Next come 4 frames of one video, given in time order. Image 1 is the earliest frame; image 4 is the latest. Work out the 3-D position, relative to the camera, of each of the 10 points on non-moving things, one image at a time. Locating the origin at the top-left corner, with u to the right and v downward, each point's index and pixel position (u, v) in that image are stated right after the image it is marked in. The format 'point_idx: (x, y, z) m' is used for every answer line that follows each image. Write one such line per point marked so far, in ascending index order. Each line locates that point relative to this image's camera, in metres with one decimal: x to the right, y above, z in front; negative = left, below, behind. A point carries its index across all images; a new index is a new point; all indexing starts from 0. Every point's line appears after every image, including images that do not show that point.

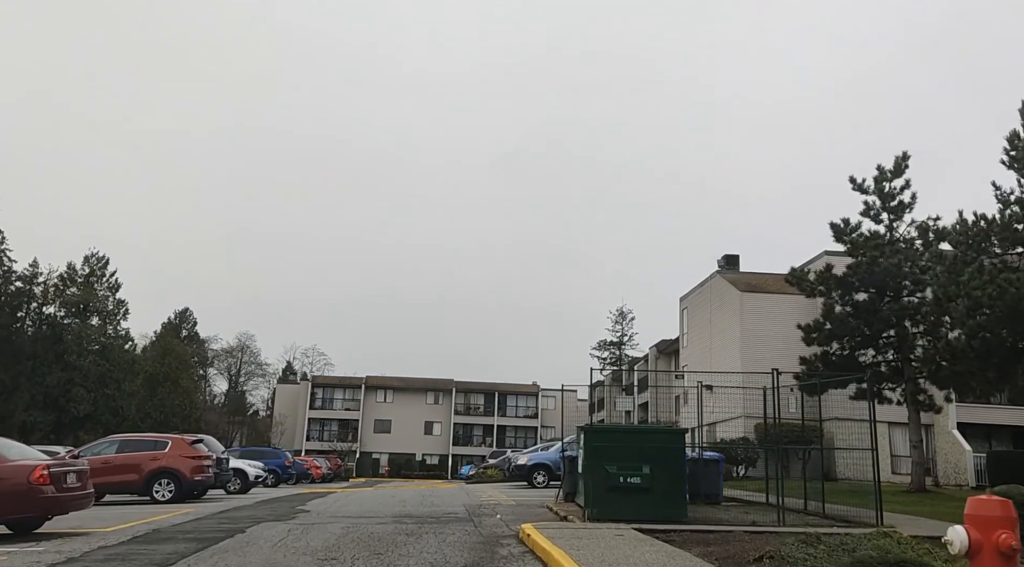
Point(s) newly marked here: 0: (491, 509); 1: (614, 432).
0: (-0.4, -4.8, +17.8) m
1: (+1.7, -2.5, +14.4) m
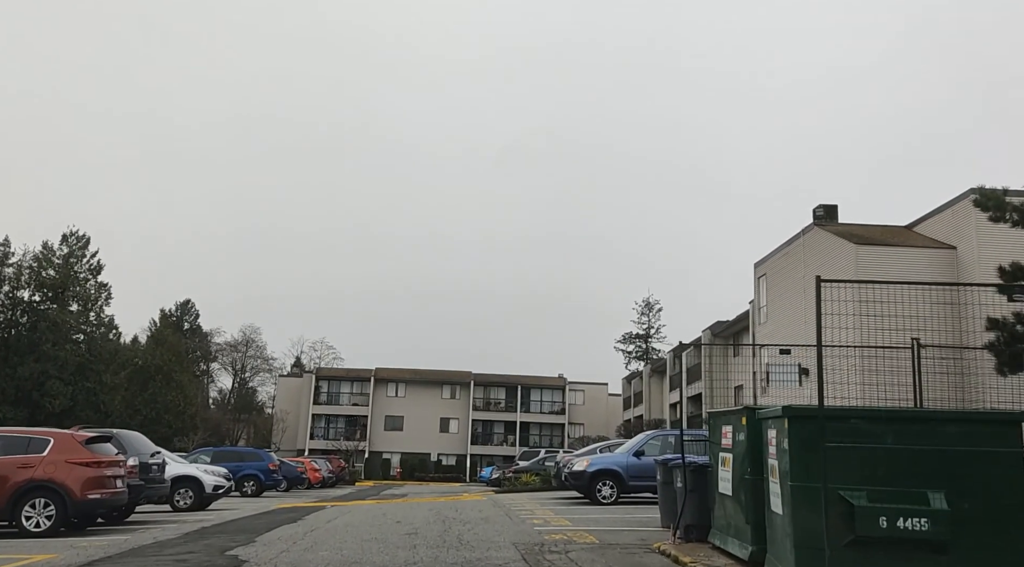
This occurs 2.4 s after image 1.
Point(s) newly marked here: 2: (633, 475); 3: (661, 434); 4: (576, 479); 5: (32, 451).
0: (+0.6, -3.3, +10.2) m
1: (+2.7, -1.1, +6.7) m
2: (+2.7, -4.3, +19.0) m
3: (+3.4, -3.5, +19.5) m
4: (+1.4, -4.4, +19.2) m
5: (-7.8, -2.7, +13.7) m
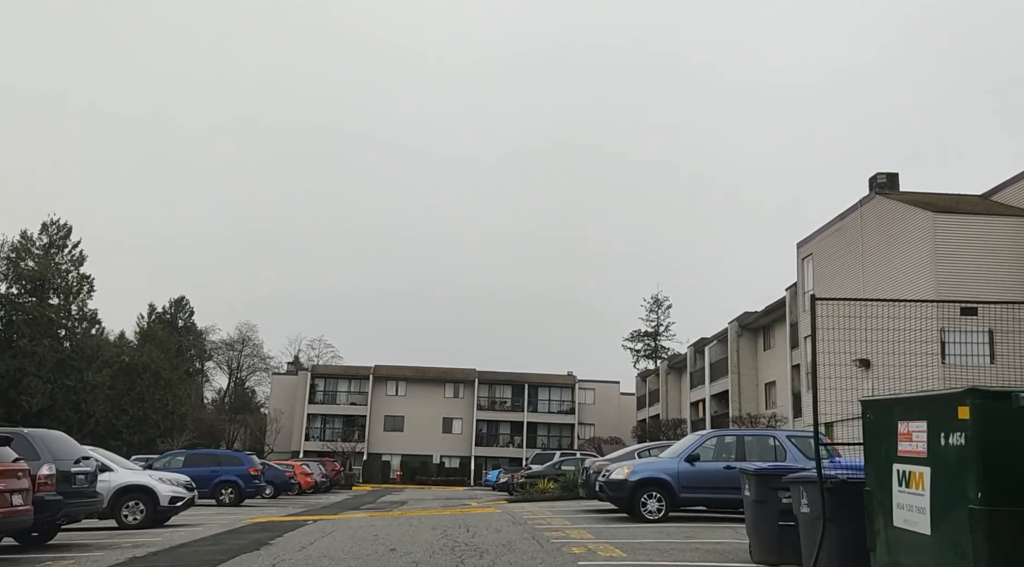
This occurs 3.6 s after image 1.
0: (+1.1, -2.6, +6.5) m
1: (+3.1, -0.4, +3.0) m
2: (+3.1, -3.6, +15.3) m
3: (+3.8, -2.8, +15.8) m
4: (+1.9, -3.8, +15.6) m
5: (-7.3, -2.0, +10.0) m
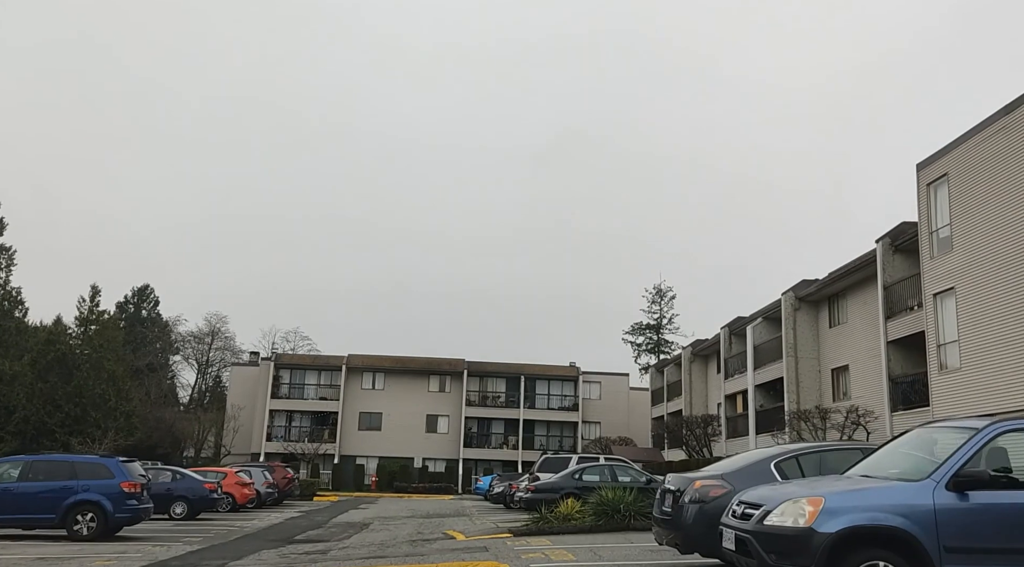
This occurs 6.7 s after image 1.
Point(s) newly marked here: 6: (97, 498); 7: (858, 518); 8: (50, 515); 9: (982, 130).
0: (+1.4, -1.0, -2.3) m
1: (+3.6, +1.2, -5.7) m
2: (+3.4, -2.0, +6.5) m
3: (+4.1, -1.2, +7.1) m
4: (+2.1, -2.1, +6.8) m
5: (-7.0, -0.4, +1.1) m
6: (-8.6, -4.5, +17.6) m
7: (+2.7, -1.8, +6.6) m
8: (-9.5, -4.8, +17.4) m
9: (+10.6, +3.5, +19.1) m
